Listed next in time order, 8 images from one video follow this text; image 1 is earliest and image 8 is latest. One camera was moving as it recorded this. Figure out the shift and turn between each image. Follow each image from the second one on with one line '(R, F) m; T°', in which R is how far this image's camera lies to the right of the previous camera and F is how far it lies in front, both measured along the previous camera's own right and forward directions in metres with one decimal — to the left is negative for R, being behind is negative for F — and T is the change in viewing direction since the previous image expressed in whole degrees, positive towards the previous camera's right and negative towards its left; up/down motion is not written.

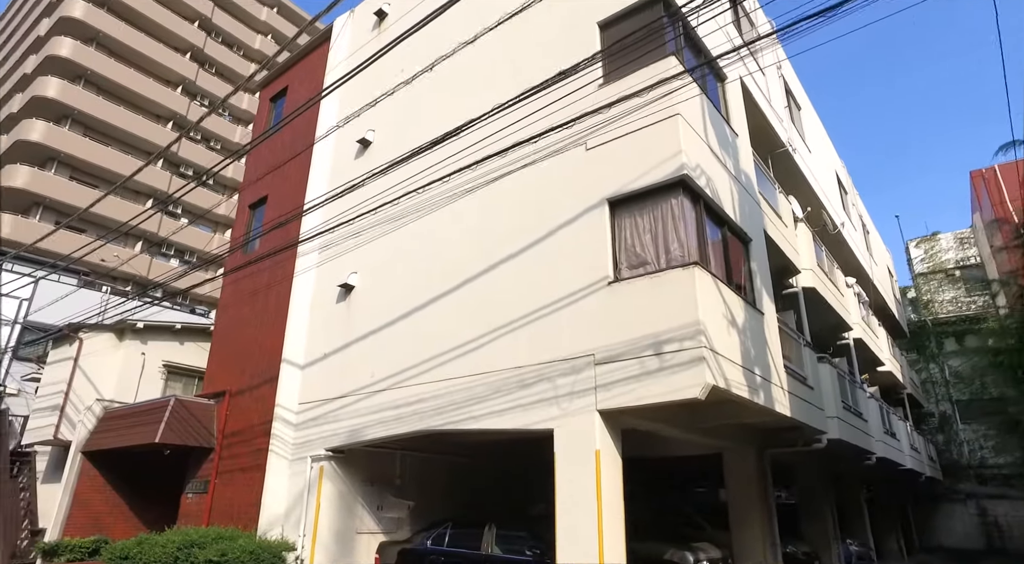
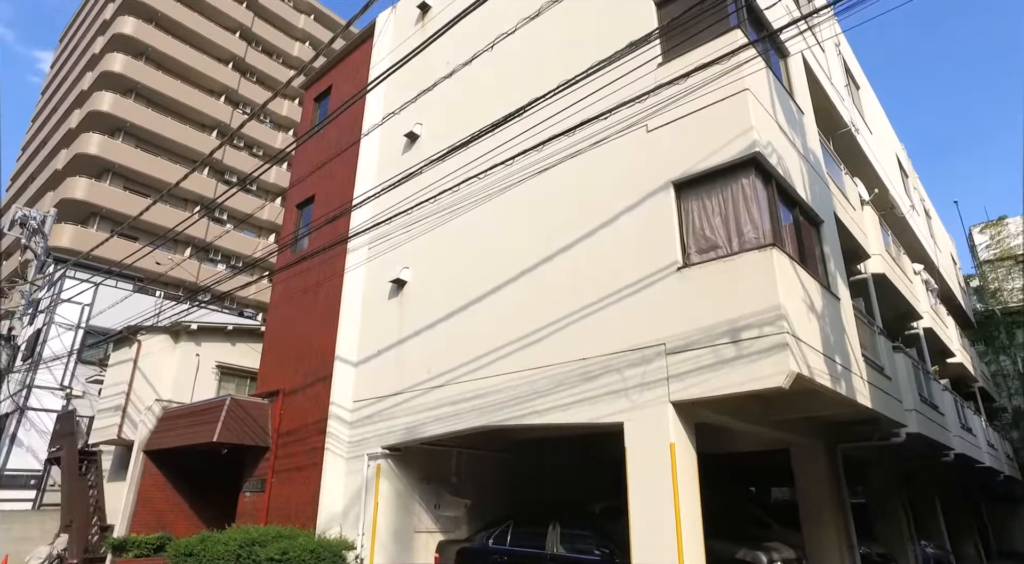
(-0.3, +0.3) m; -3°
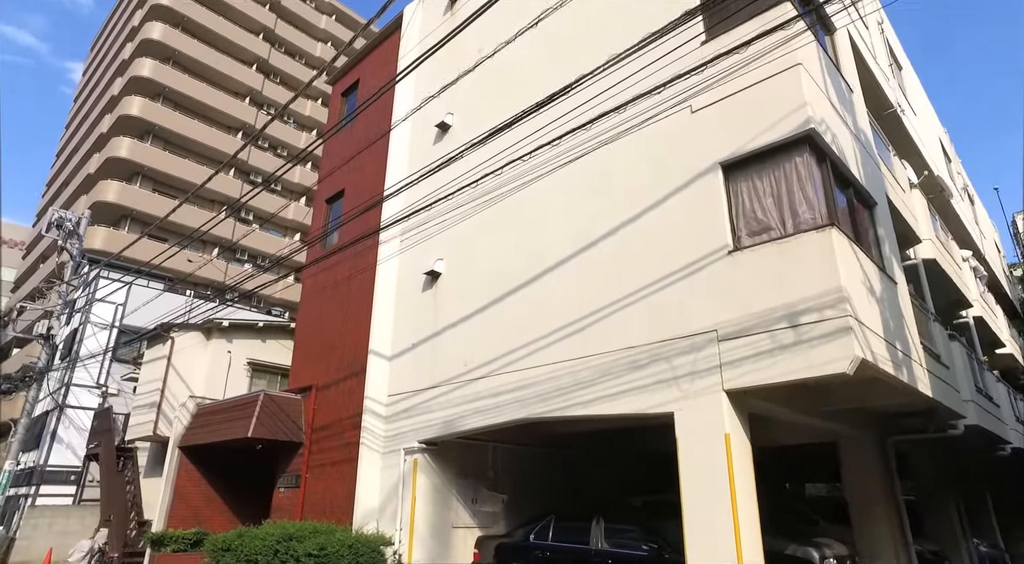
(-0.3, +0.2) m; -2°
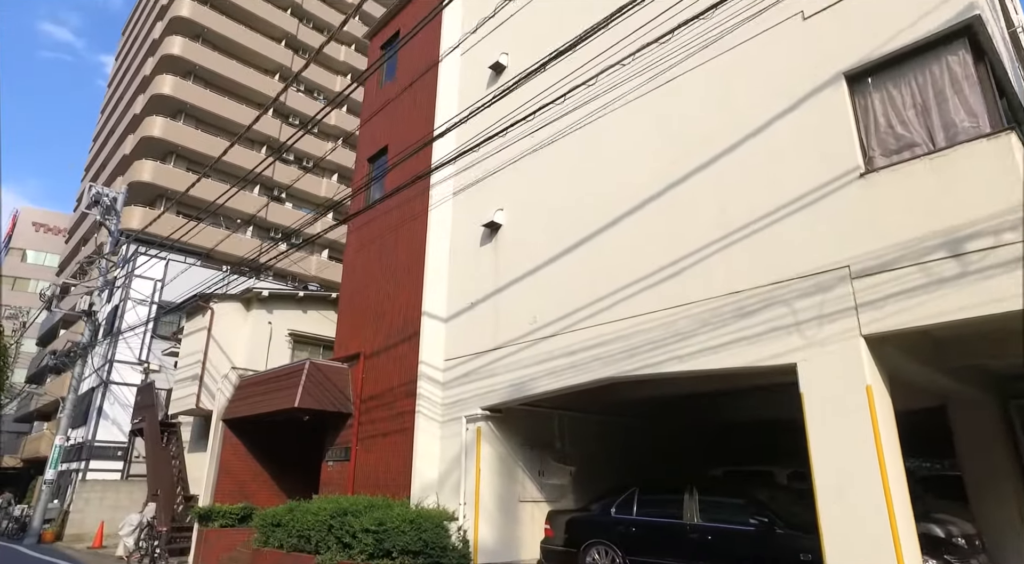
(-0.6, +1.0) m; -3°
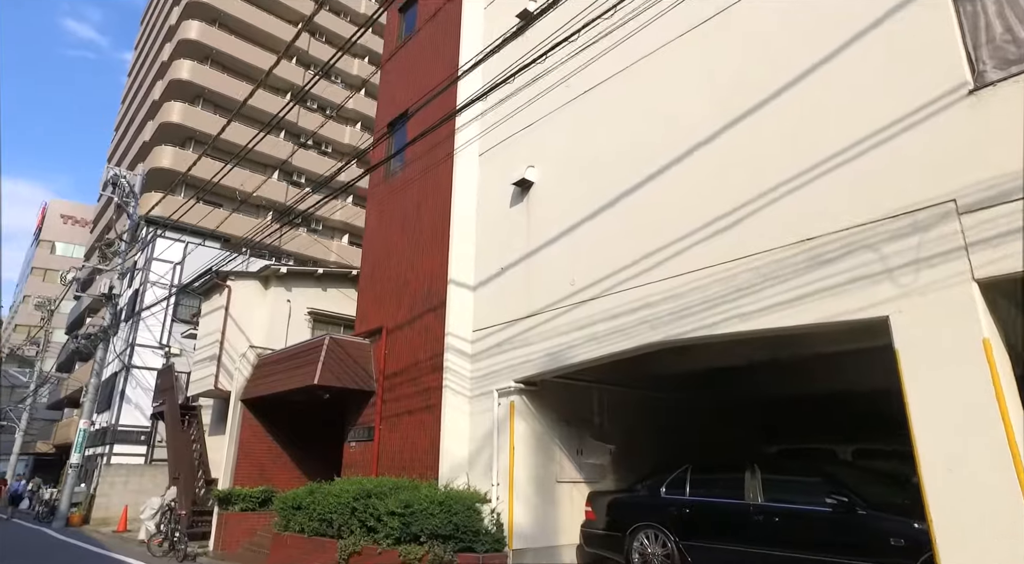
(-0.2, +0.9) m; -2°
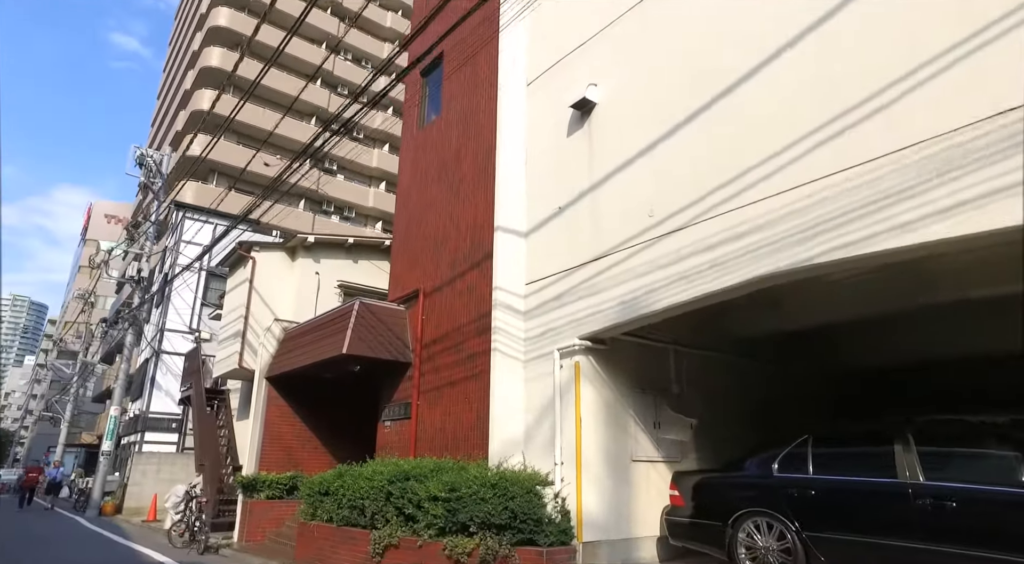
(-0.3, +1.6) m; -3°
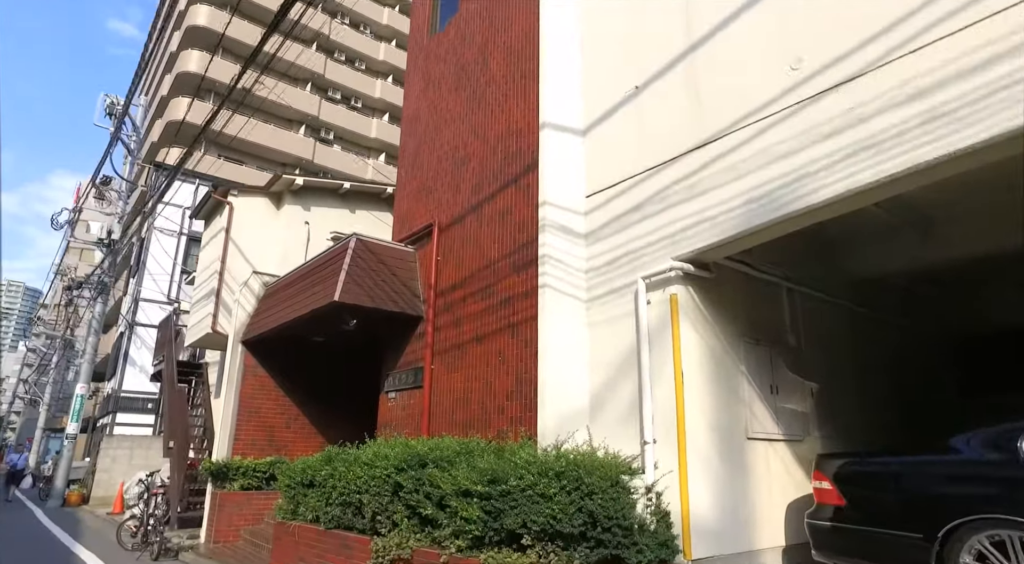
(-0.5, +2.4) m; 0°
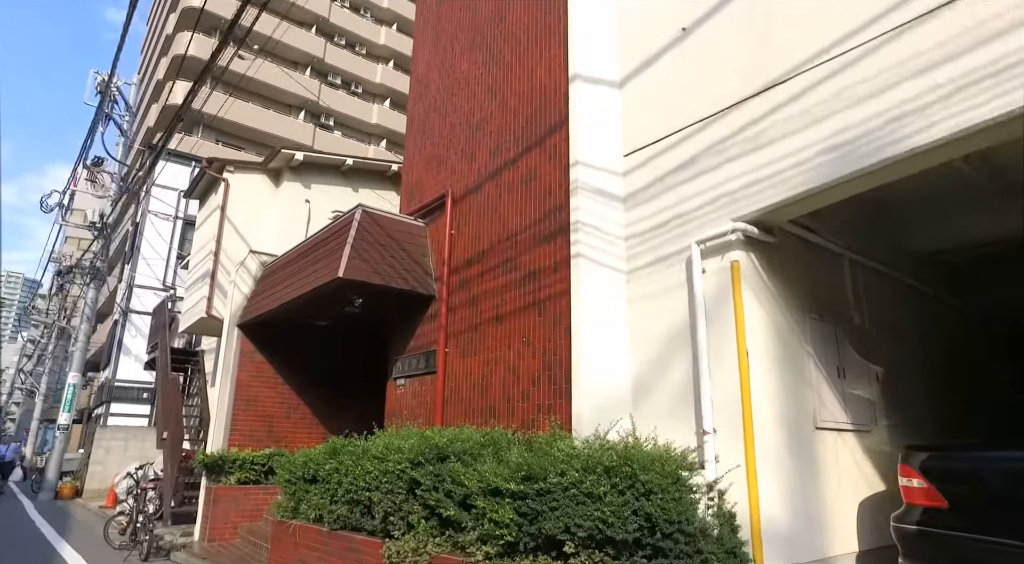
(-0.2, +0.7) m; 0°
